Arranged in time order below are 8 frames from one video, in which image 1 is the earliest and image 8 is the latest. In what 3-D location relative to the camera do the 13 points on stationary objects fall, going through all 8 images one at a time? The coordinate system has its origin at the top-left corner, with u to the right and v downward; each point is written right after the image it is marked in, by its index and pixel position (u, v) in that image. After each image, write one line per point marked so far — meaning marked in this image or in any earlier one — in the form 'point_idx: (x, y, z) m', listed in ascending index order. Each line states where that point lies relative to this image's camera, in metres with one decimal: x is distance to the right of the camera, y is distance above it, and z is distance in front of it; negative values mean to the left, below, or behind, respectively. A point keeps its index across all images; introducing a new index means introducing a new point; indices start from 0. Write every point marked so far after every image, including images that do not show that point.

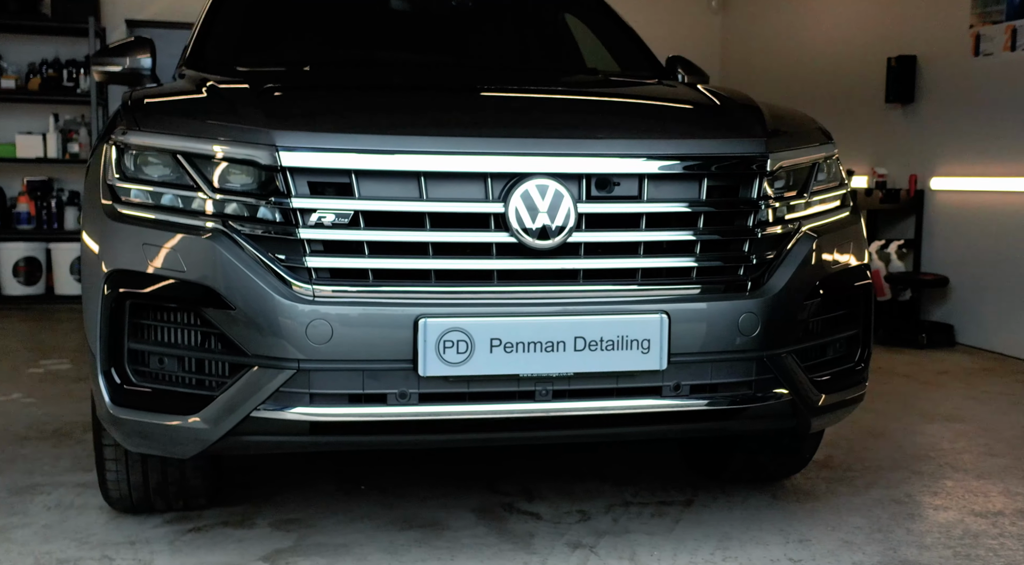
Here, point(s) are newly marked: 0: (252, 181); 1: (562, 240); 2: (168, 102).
0: (-0.5, +0.2, +1.9) m
1: (+0.1, +0.1, +1.9) m
2: (-0.7, +0.4, +2.2) m
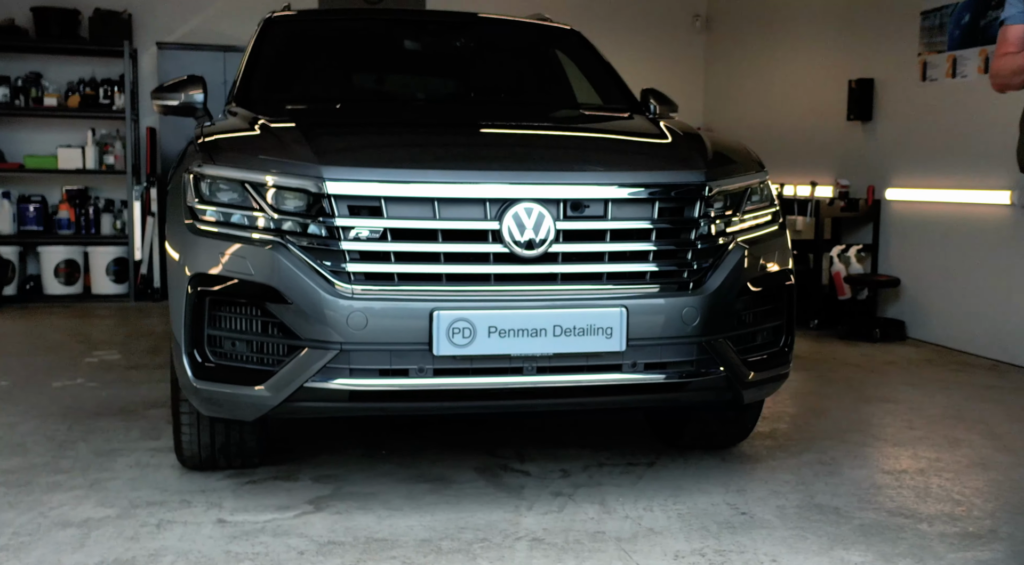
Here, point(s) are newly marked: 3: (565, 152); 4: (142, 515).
0: (-0.5, +0.2, +2.4) m
1: (+0.1, +0.1, +2.4) m
2: (-0.7, +0.4, +2.7) m
3: (+0.1, +0.3, +2.6) m
4: (-0.9, -0.6, +2.5) m
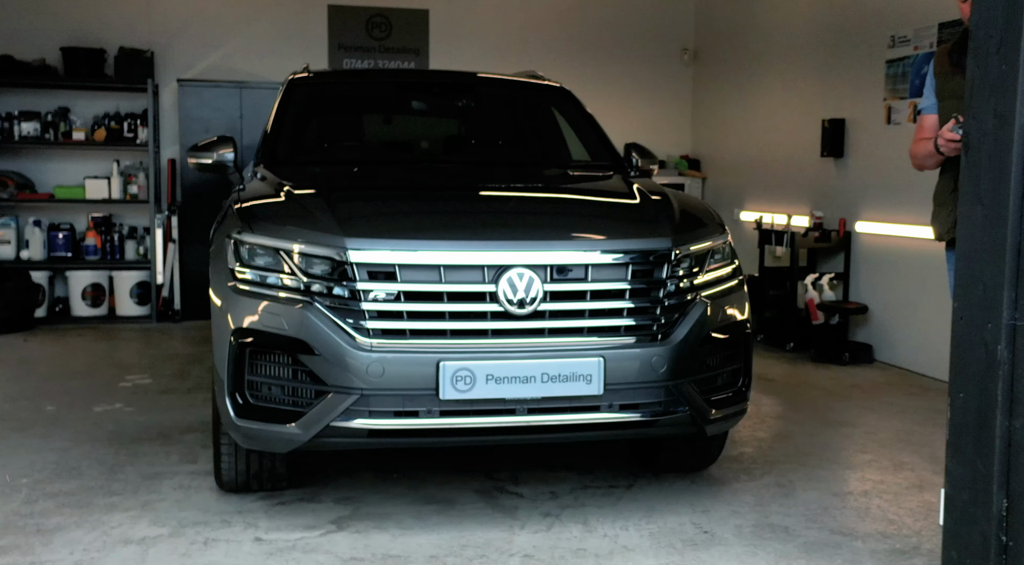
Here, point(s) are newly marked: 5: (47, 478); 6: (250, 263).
0: (-0.5, 0.0, +2.8) m
1: (+0.1, -0.1, +2.8) m
2: (-0.8, +0.2, +3.1) m
3: (+0.1, +0.2, +3.0) m
4: (-0.9, -0.7, +2.9) m
5: (-1.6, -0.7, +3.5) m
6: (-0.8, +0.1, +2.9) m
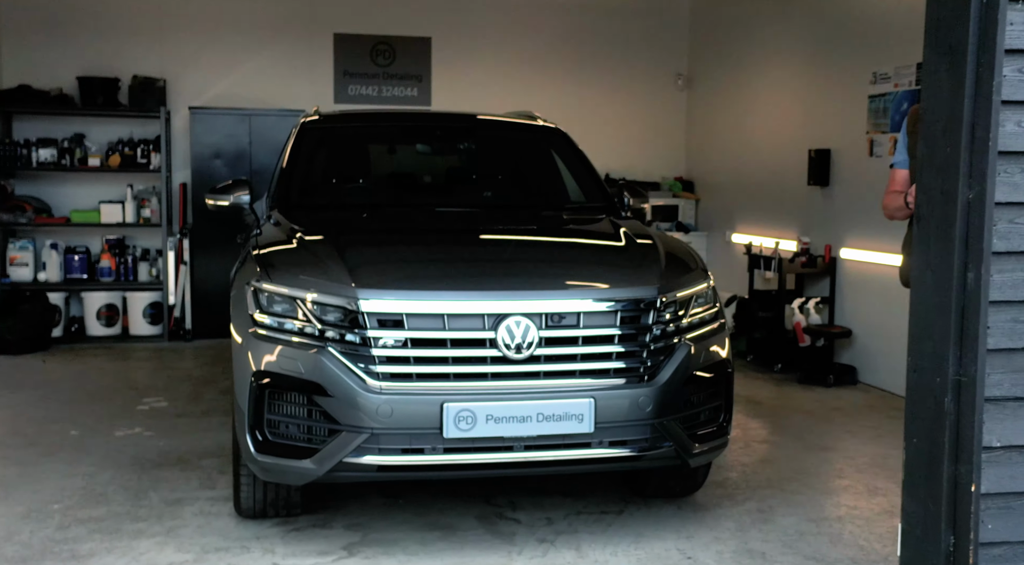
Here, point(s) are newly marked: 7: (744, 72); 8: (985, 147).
0: (-0.5, -0.1, +3.1) m
1: (+0.1, -0.2, +3.1) m
2: (-0.8, +0.1, +3.4) m
3: (+0.1, 0.0, +3.3) m
4: (-0.9, -0.9, +3.2) m
5: (-1.6, -0.8, +3.7) m
6: (-0.8, -0.1, +3.2) m
7: (+1.7, +1.6, +7.4) m
8: (+1.1, +0.3, +2.3) m
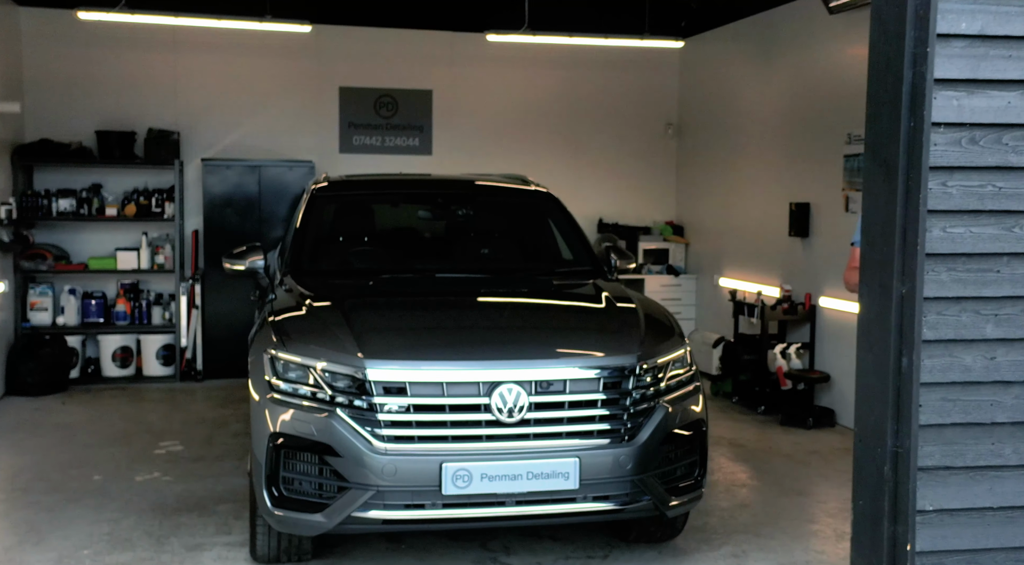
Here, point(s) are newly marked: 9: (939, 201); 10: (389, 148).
0: (-0.5, -0.3, +3.4) m
1: (0.0, -0.5, +3.4) m
2: (-0.8, -0.2, +3.7) m
3: (+0.1, -0.2, +3.6) m
4: (-1.0, -1.1, +3.5) m
5: (-1.7, -1.1, +4.1) m
6: (-0.8, -0.3, +3.5) m
7: (+1.7, +1.2, +7.8) m
8: (+1.0, +0.1, +2.6) m
9: (+1.1, +0.2, +2.6) m
10: (-1.0, +1.1, +8.3) m
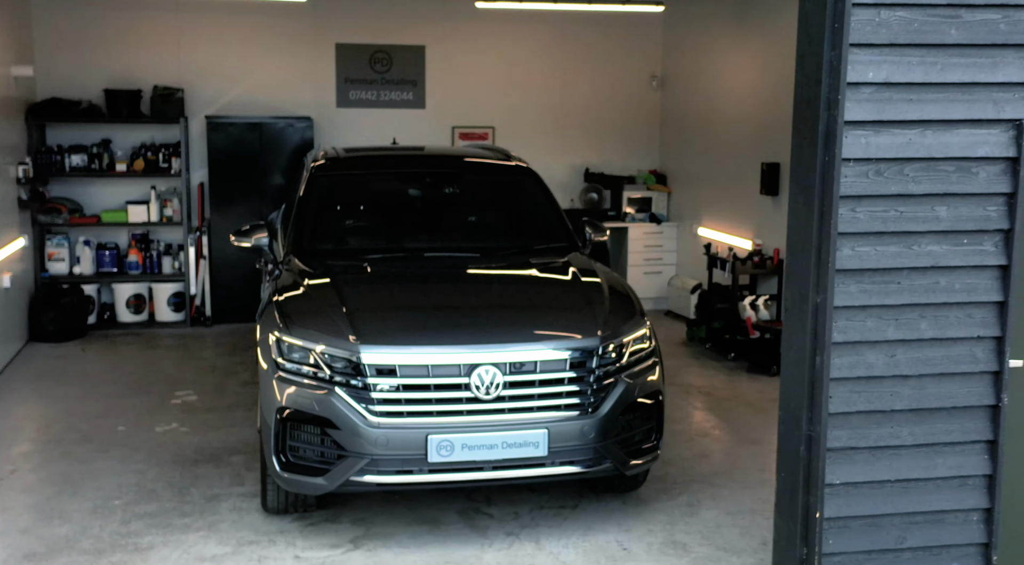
0: (-0.6, -0.3, +3.9) m
1: (-0.1, -0.4, +3.9) m
2: (-0.9, -0.1, +4.1) m
3: (0.0, -0.2, +4.0) m
4: (-1.1, -1.1, +4.0) m
5: (-1.7, -1.0, +4.6) m
6: (-0.9, -0.3, +4.0) m
7: (+1.6, +1.7, +8.1) m
8: (+1.0, 0.0, +3.0) m
9: (+1.0, +0.2, +3.0) m
10: (-1.1, +1.6, +8.7) m
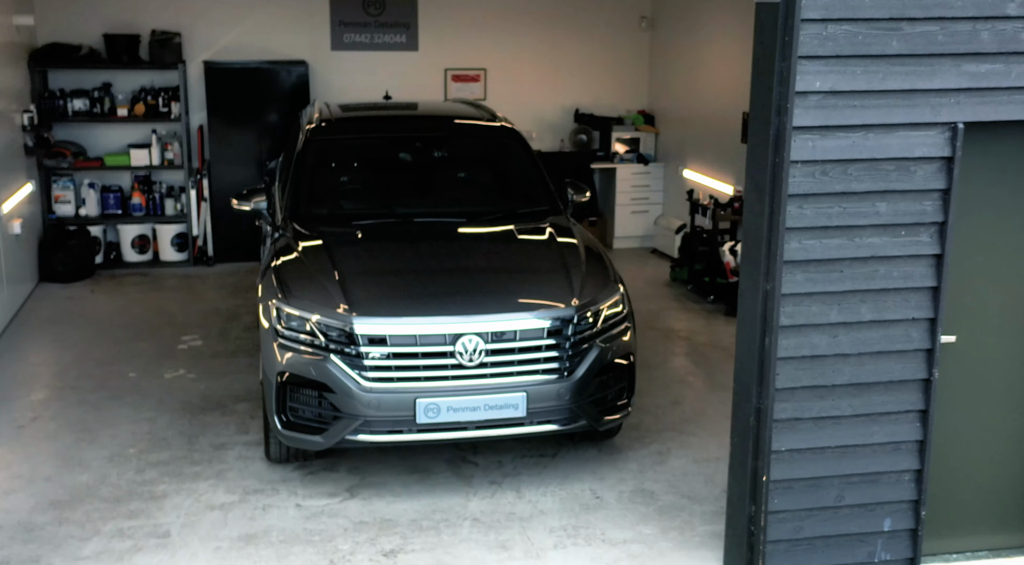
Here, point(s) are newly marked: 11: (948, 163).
0: (-0.7, -0.2, +4.2) m
1: (-0.1, -0.3, +4.2) m
2: (-1.0, 0.0, +4.4) m
3: (-0.1, 0.0, +4.4) m
4: (-1.1, -1.0, +4.4) m
5: (-1.8, -0.8, +5.0) m
6: (-1.0, -0.2, +4.3) m
7: (+1.5, +2.2, +8.2) m
8: (+0.9, +0.1, +3.3) m
9: (+0.9, +0.2, +3.3) m
10: (-1.2, +2.1, +8.8) m
11: (+1.5, +0.4, +3.3) m
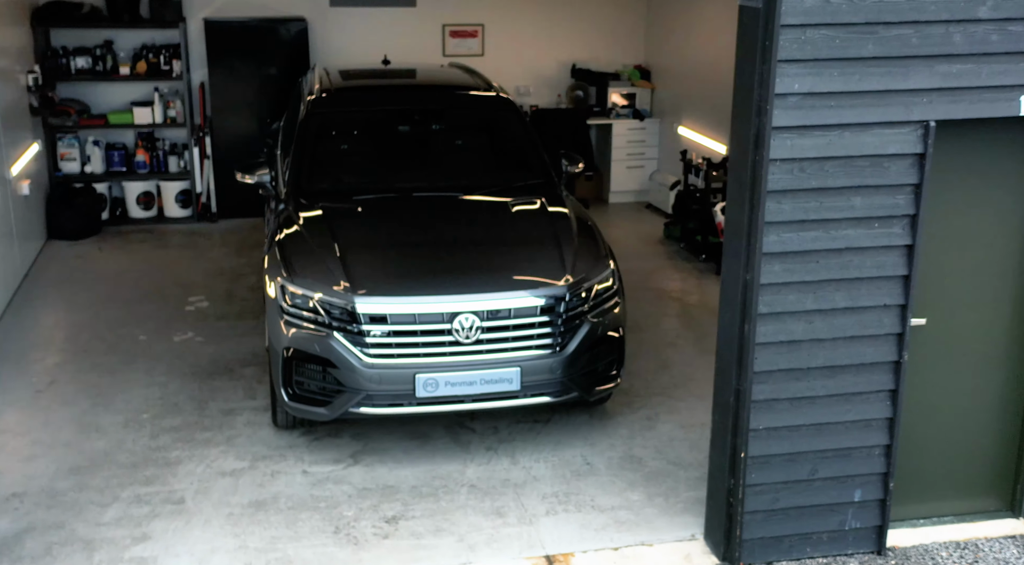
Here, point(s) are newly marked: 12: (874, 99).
0: (-0.7, -0.1, +4.4) m
1: (-0.2, -0.2, +4.4) m
2: (-1.0, +0.1, +4.6) m
3: (-0.1, +0.1, +4.5) m
4: (-1.2, -0.9, +4.6) m
5: (-1.8, -0.7, +5.2) m
6: (-1.0, -0.1, +4.5) m
7: (+1.5, +2.5, +8.2) m
8: (+0.8, +0.1, +3.5) m
9: (+0.9, +0.2, +3.5) m
10: (-1.2, +2.5, +8.8) m
11: (+1.4, +0.4, +3.5) m
12: (+1.2, +0.6, +3.4) m
